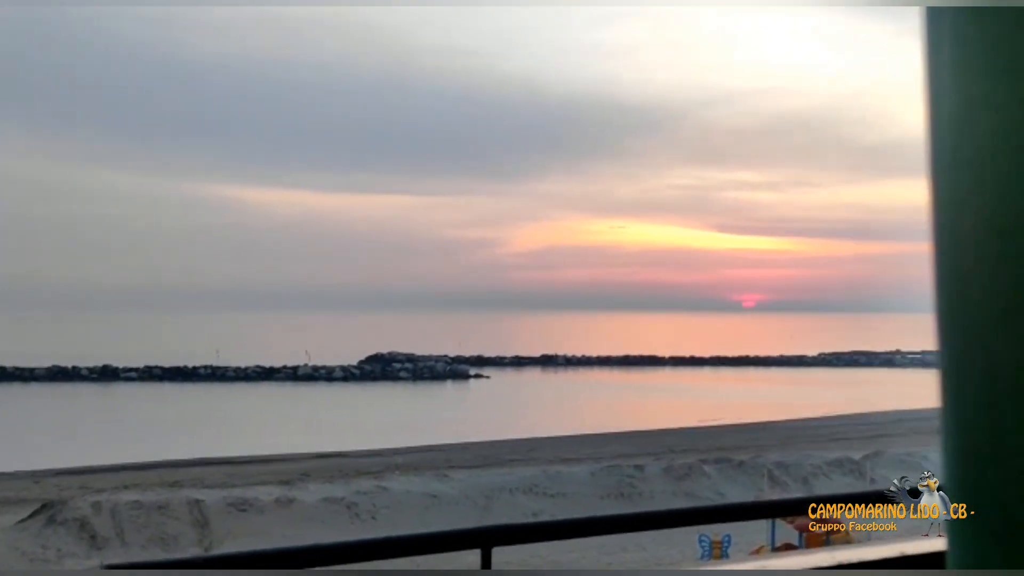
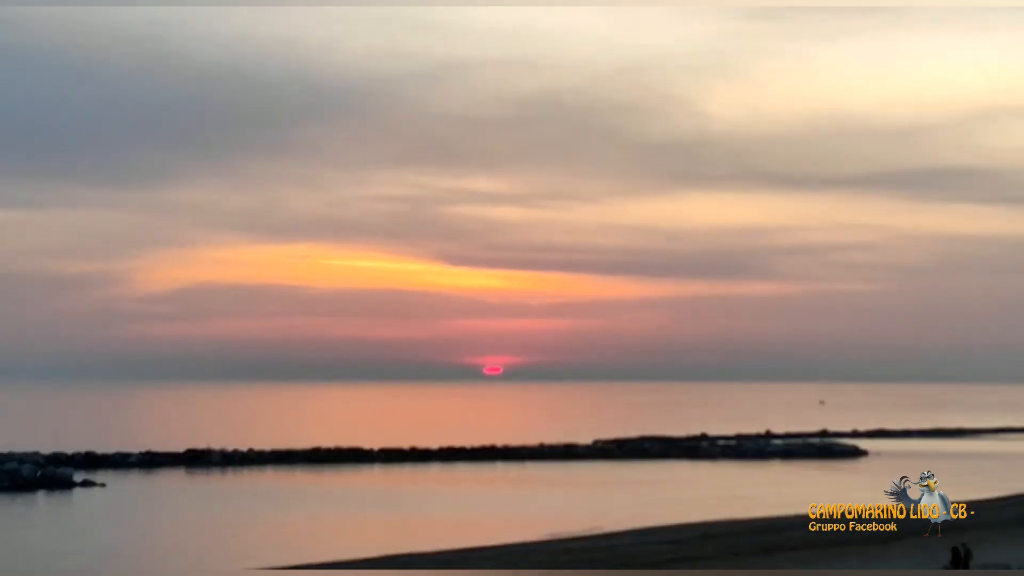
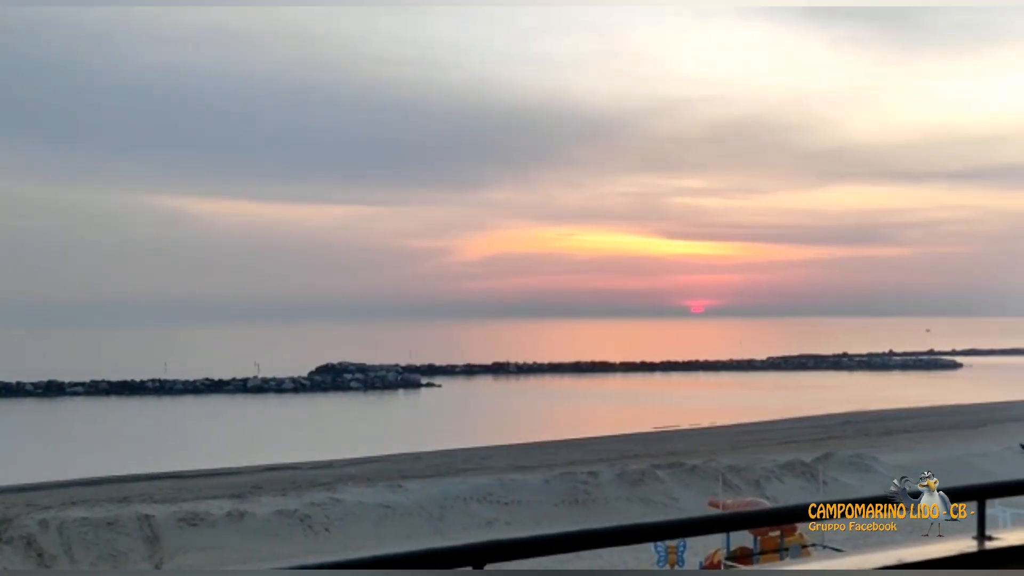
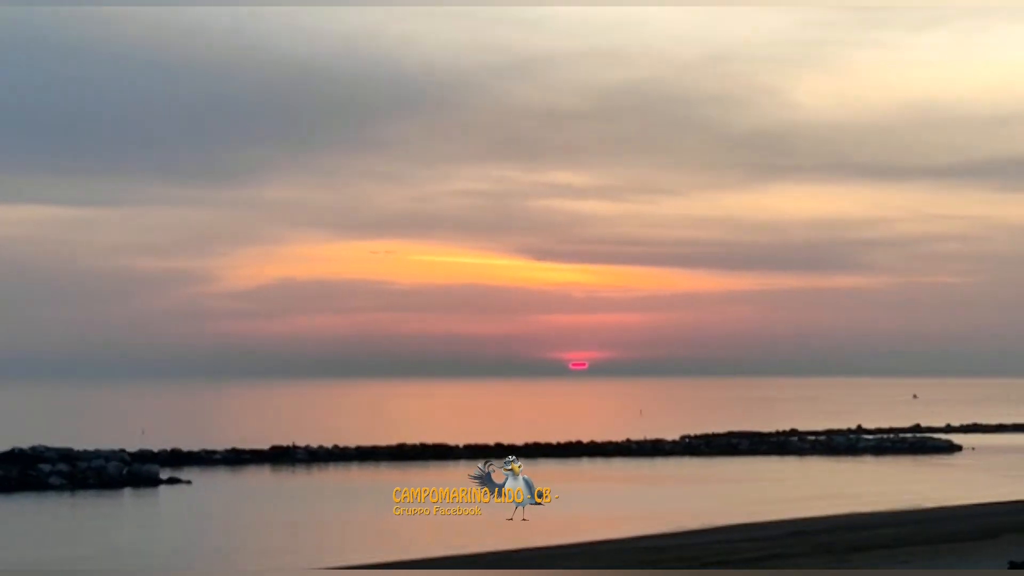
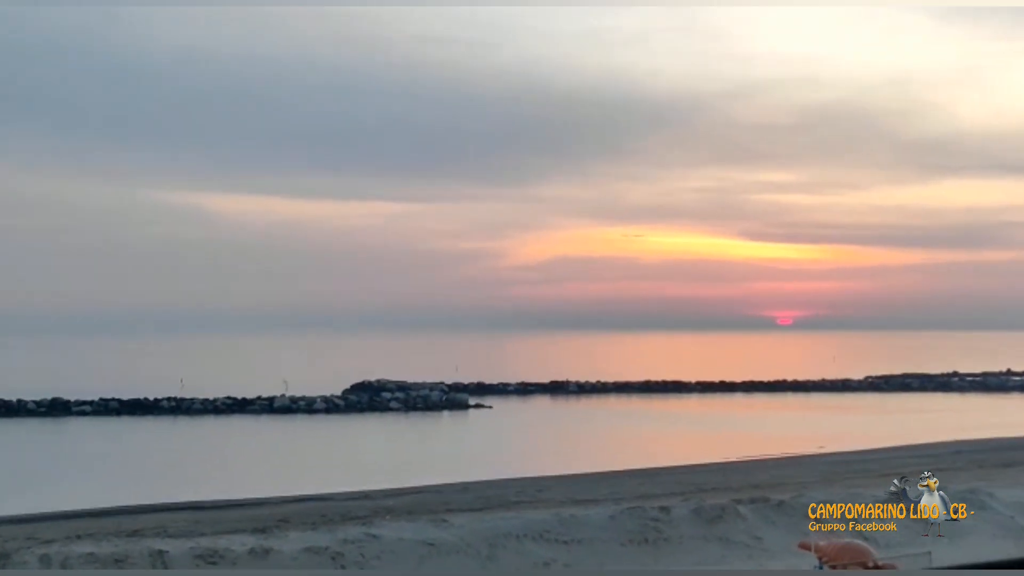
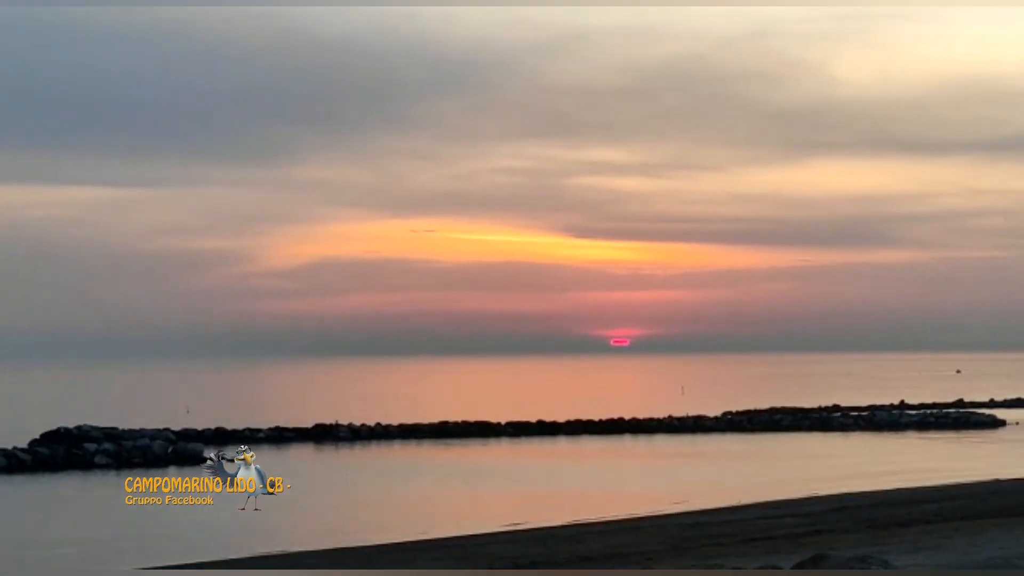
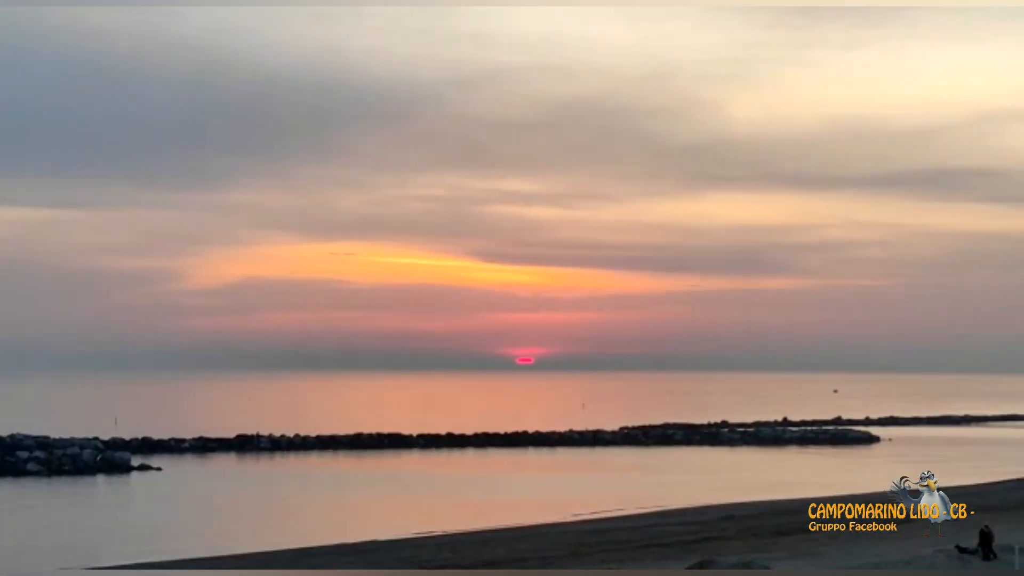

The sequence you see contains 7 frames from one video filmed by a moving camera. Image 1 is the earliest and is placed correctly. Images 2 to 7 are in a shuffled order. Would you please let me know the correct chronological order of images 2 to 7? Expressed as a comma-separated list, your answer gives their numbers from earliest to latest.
3, 5, 7, 2, 4, 6
